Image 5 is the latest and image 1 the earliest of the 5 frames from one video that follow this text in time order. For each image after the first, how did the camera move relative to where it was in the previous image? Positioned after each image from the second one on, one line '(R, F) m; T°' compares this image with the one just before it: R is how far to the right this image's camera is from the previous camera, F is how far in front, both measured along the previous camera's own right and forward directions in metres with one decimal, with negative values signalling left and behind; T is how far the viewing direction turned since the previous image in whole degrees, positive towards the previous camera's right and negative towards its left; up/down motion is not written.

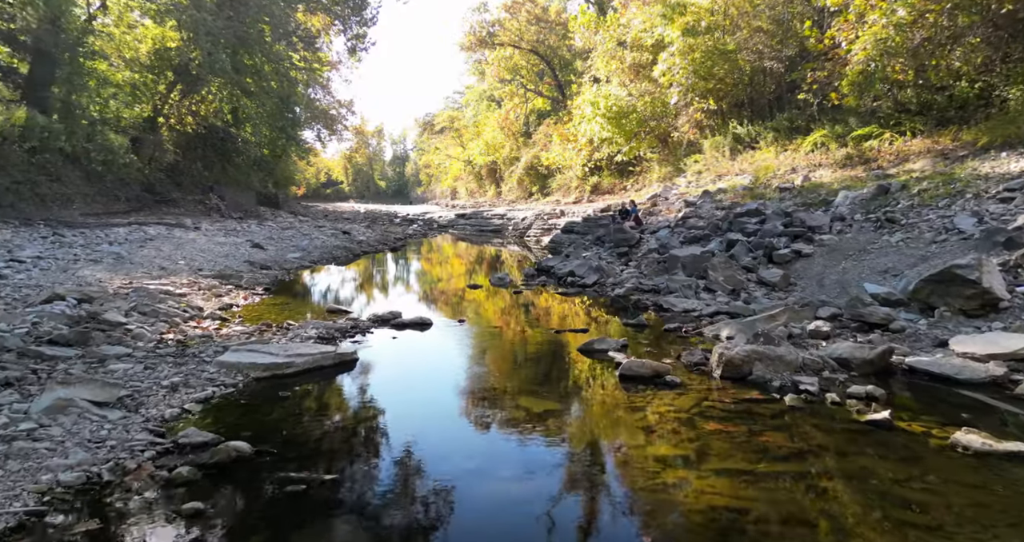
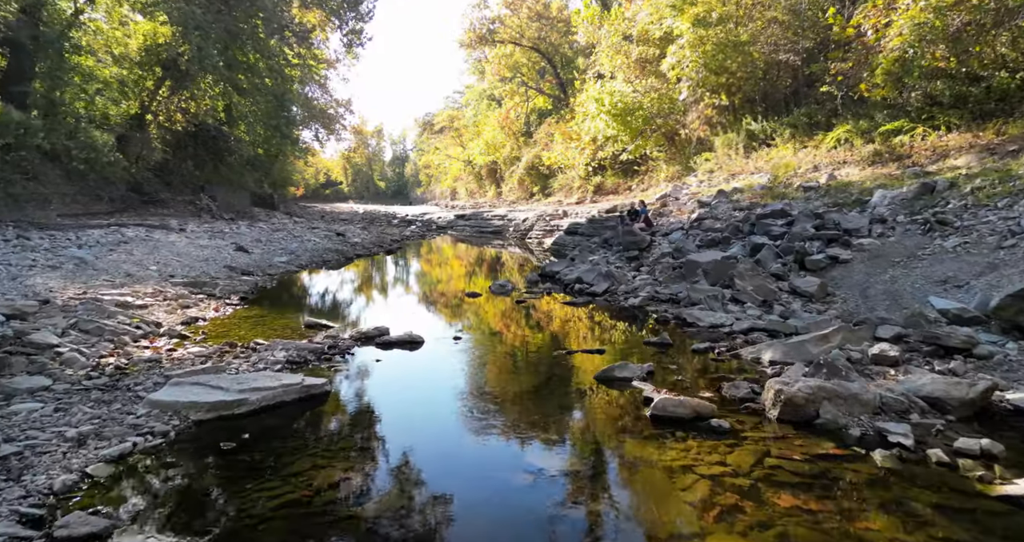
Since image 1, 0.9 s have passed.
(0.0, +1.2) m; 0°
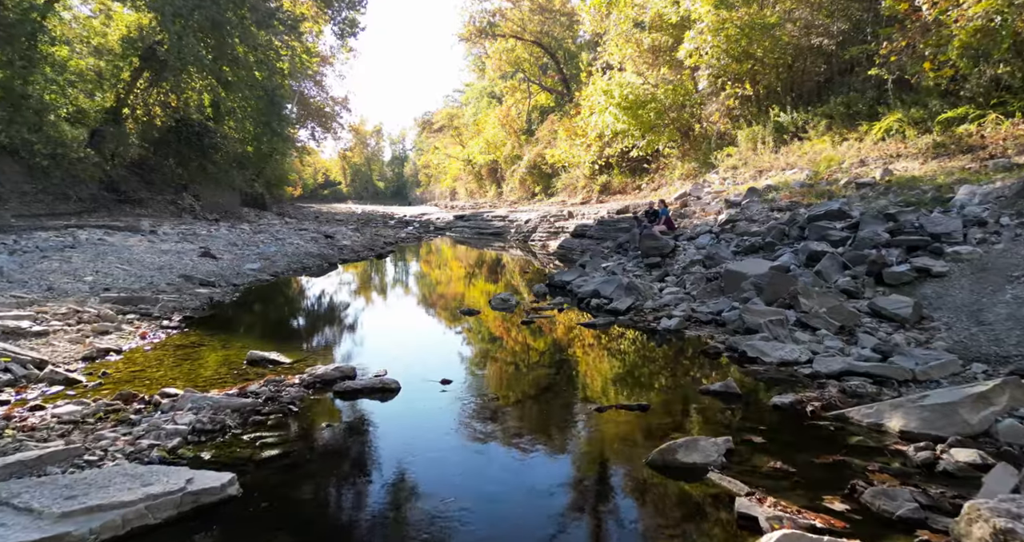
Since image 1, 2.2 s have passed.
(-0.1, +2.1) m; 0°
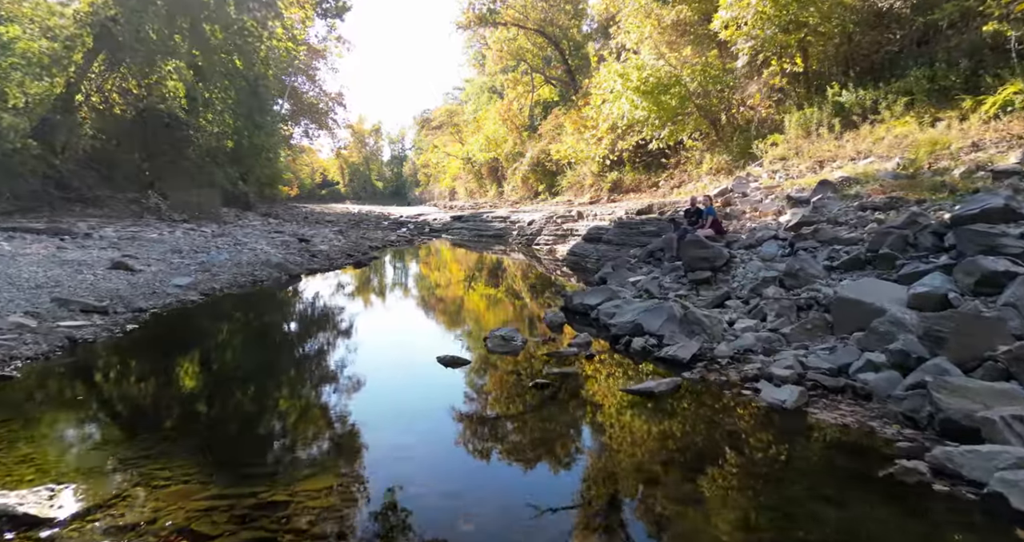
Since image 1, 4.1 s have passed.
(0.0, +3.5) m; 0°
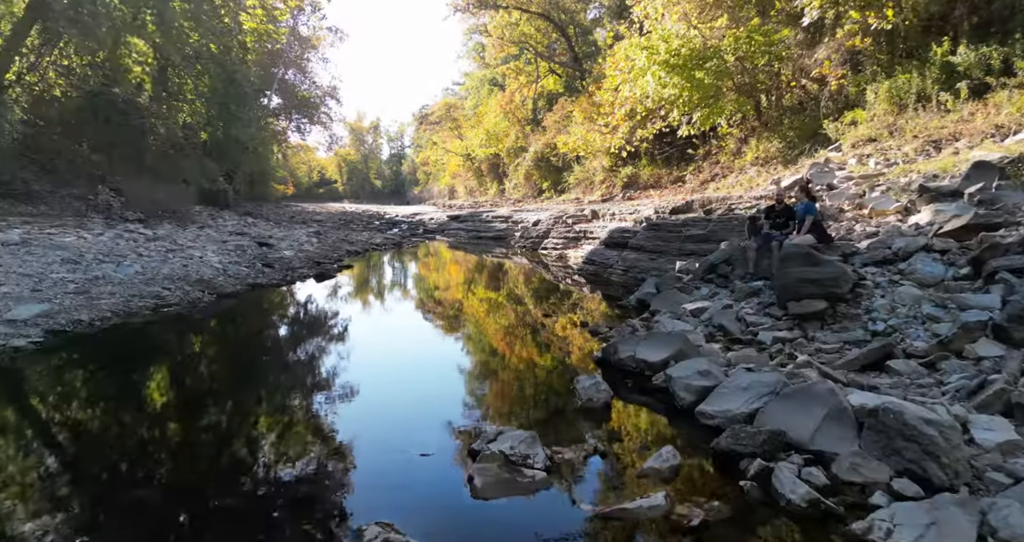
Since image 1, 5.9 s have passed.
(-0.1, +4.0) m; 0°
